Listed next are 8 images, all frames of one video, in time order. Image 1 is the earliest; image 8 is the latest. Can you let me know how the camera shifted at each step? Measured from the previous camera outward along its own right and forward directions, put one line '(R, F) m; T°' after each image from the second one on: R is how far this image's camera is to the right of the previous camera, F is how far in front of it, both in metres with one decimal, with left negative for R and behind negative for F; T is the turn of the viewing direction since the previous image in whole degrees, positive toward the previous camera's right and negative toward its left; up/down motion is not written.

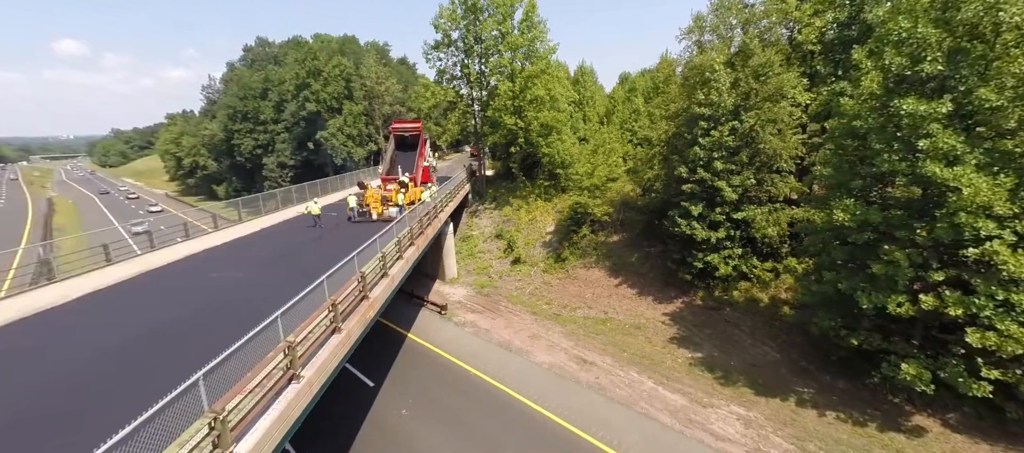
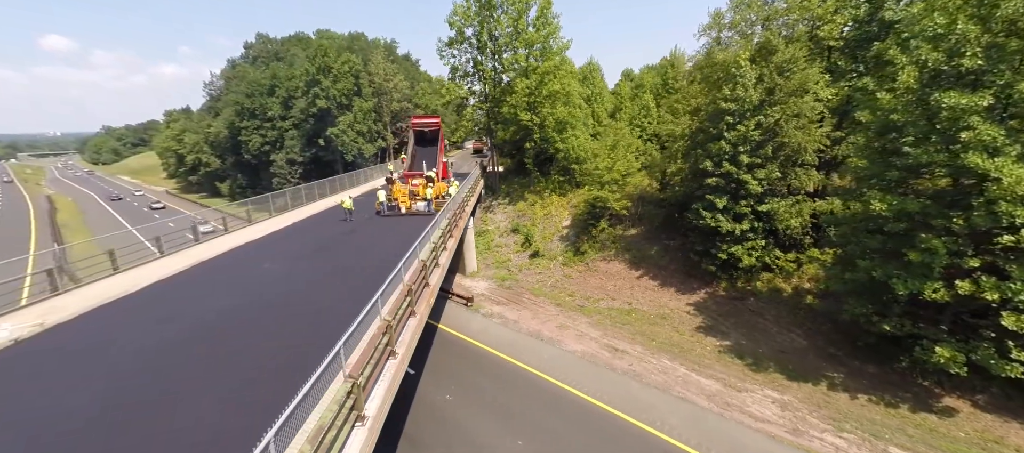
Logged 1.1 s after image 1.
(-1.5, -0.5) m; 0°
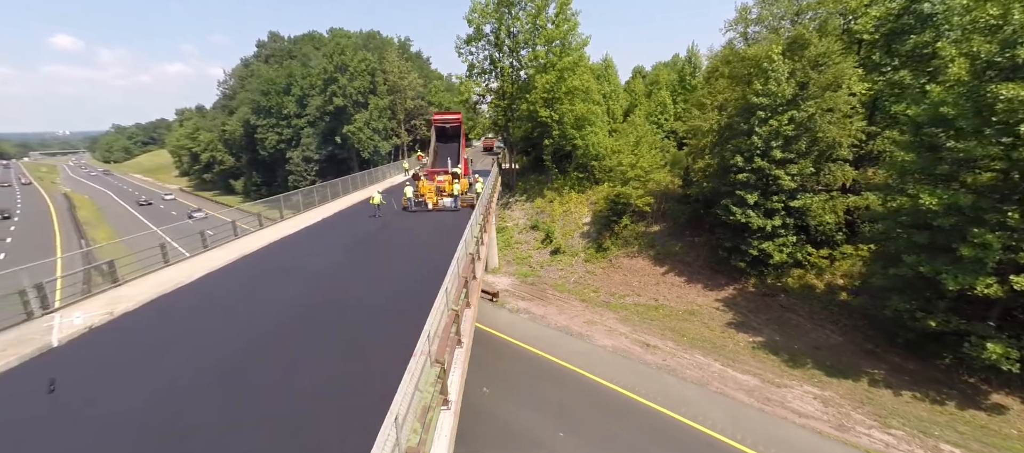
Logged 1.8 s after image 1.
(-1.1, -0.1) m; -1°
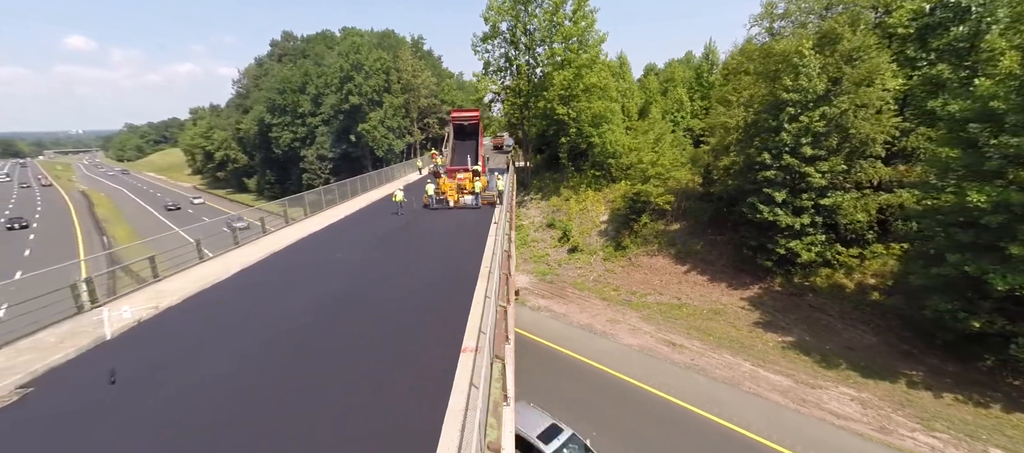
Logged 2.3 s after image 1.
(-0.7, +0.1) m; -1°
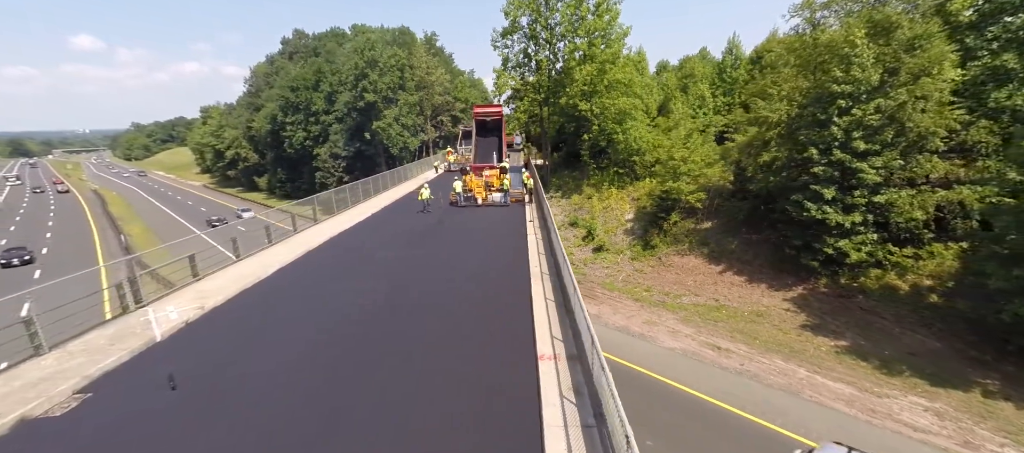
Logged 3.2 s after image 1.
(-1.3, +0.7) m; -1°
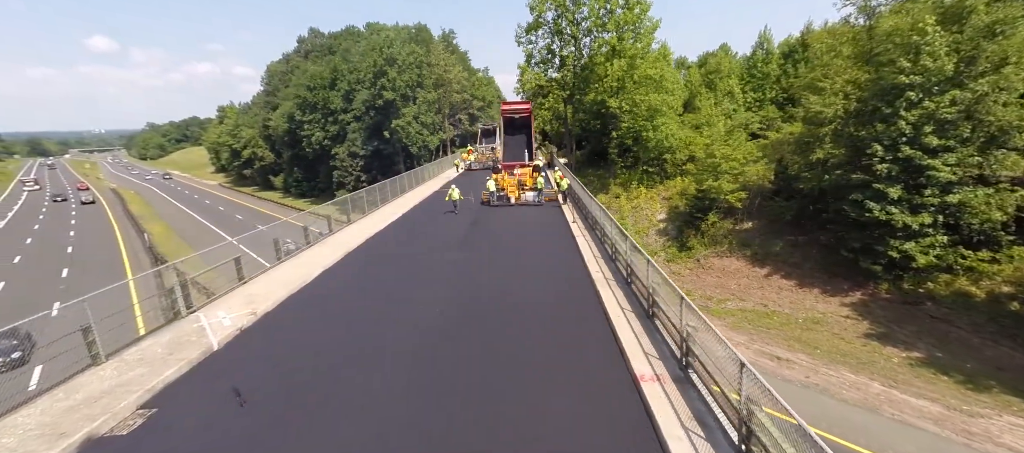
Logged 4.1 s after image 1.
(-1.4, +0.9) m; -1°
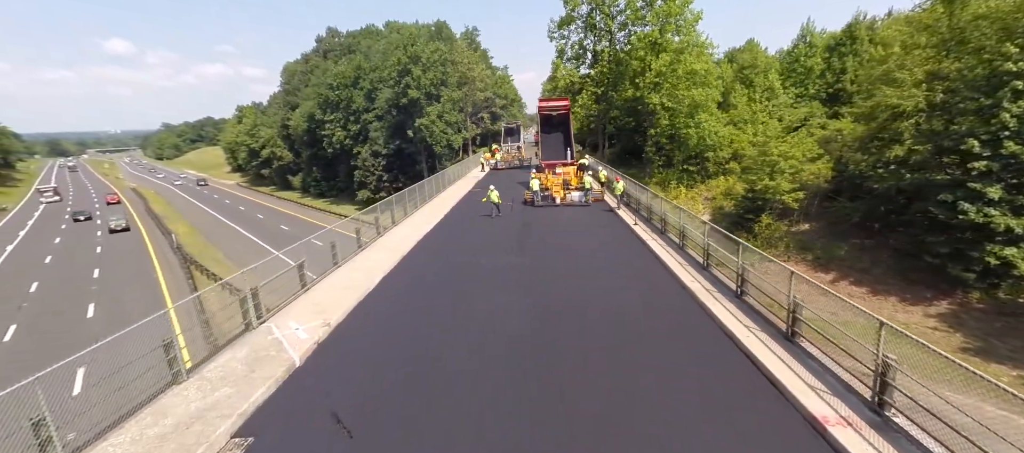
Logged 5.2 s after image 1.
(-1.8, +1.1) m; -2°
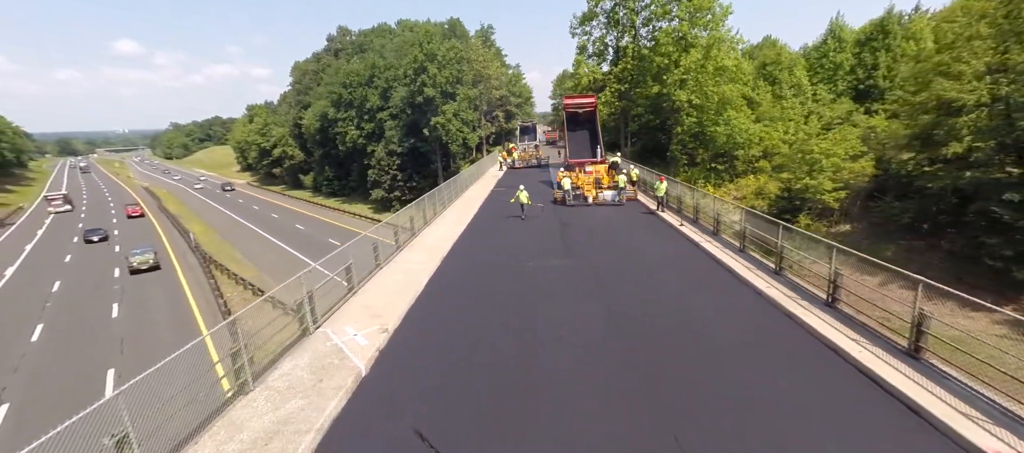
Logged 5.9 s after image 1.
(-1.3, +0.7) m; -1°
